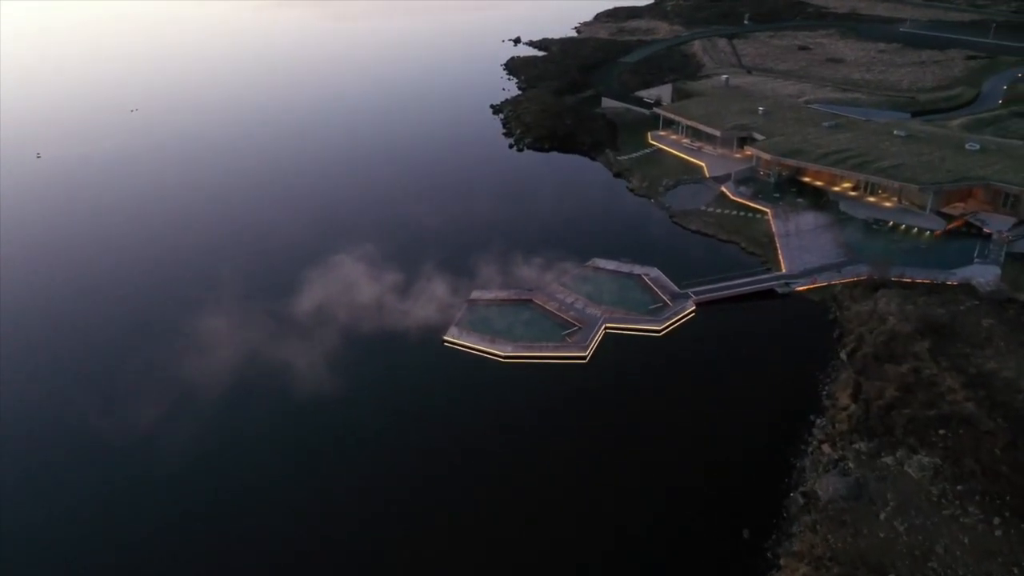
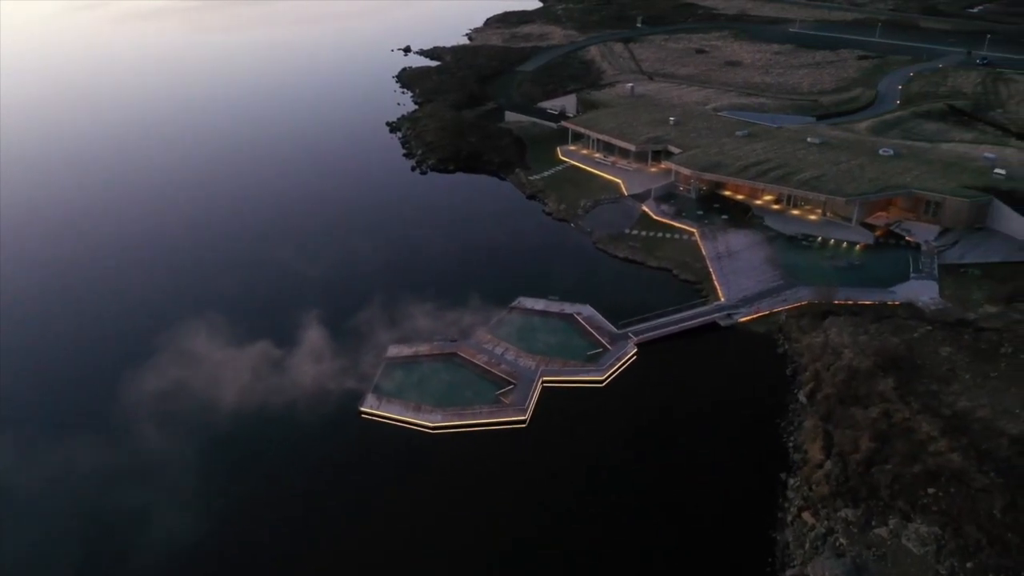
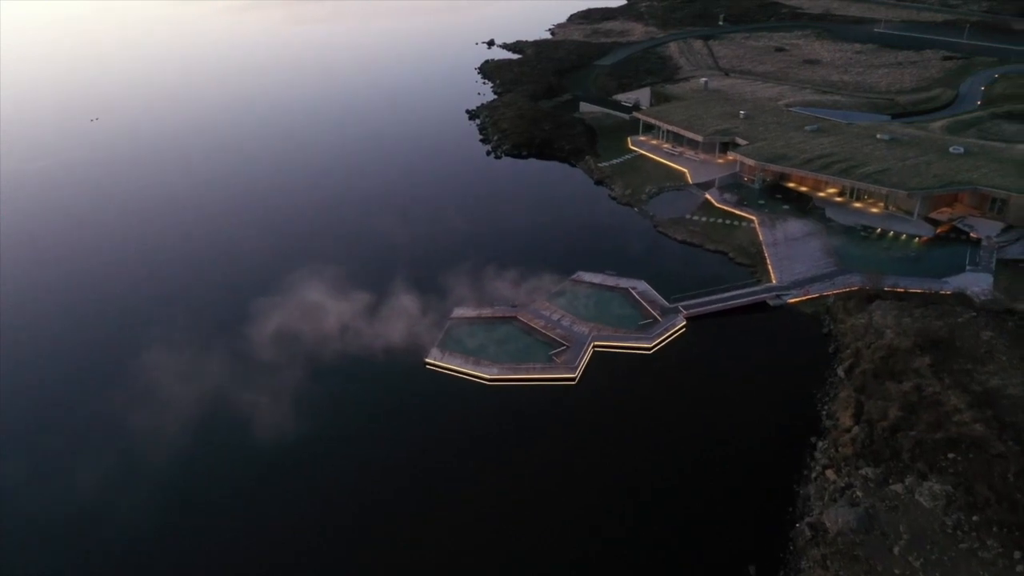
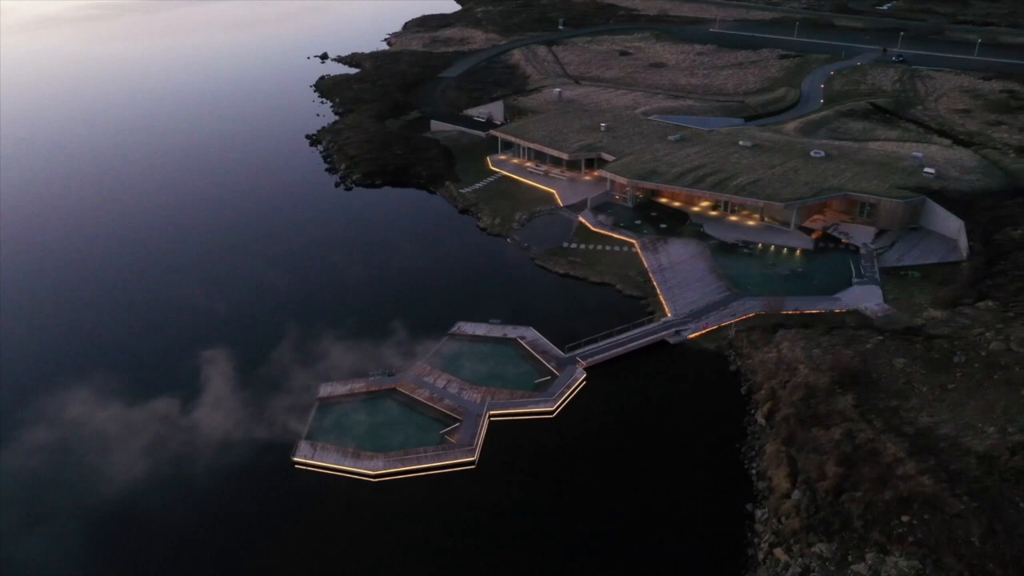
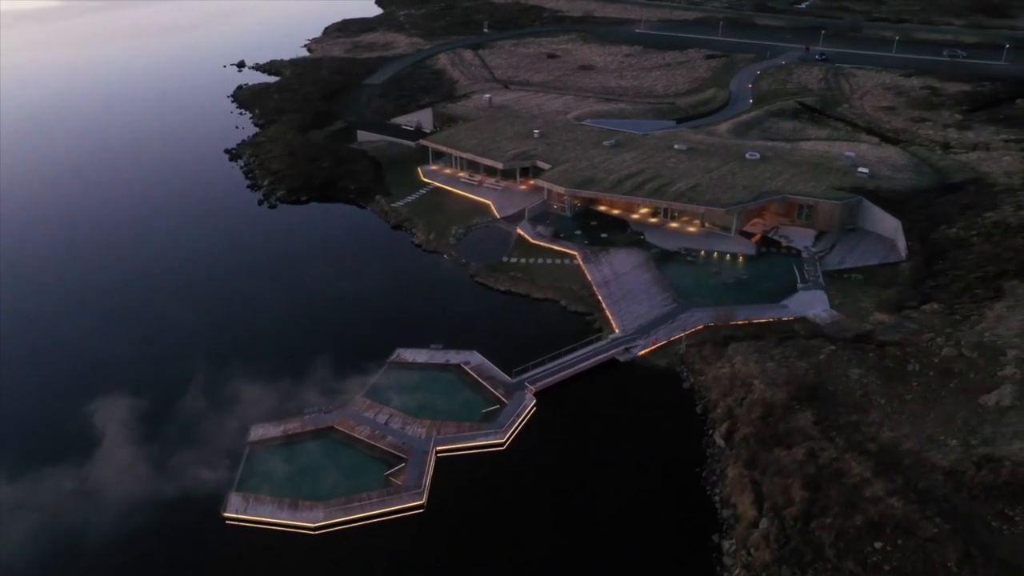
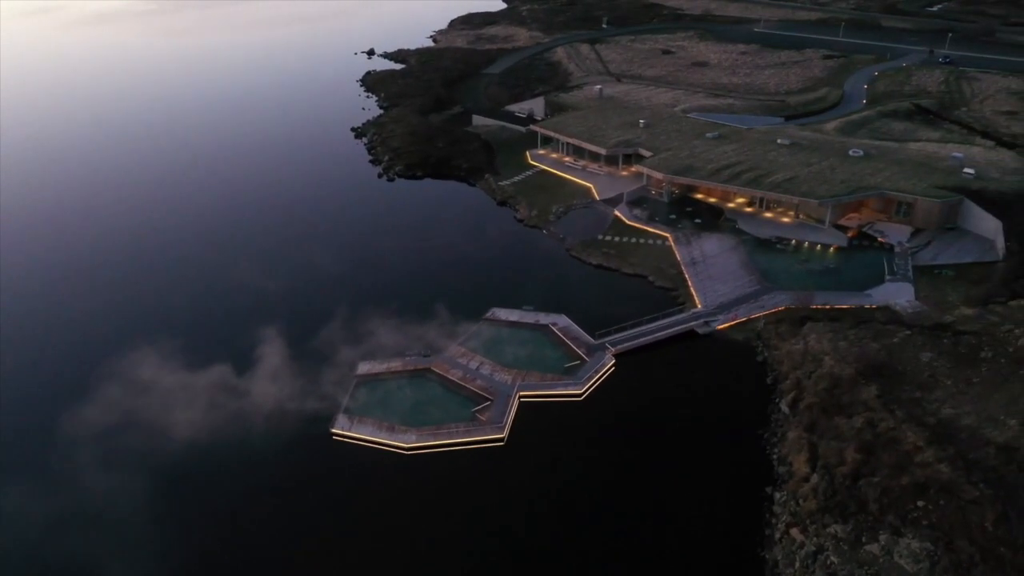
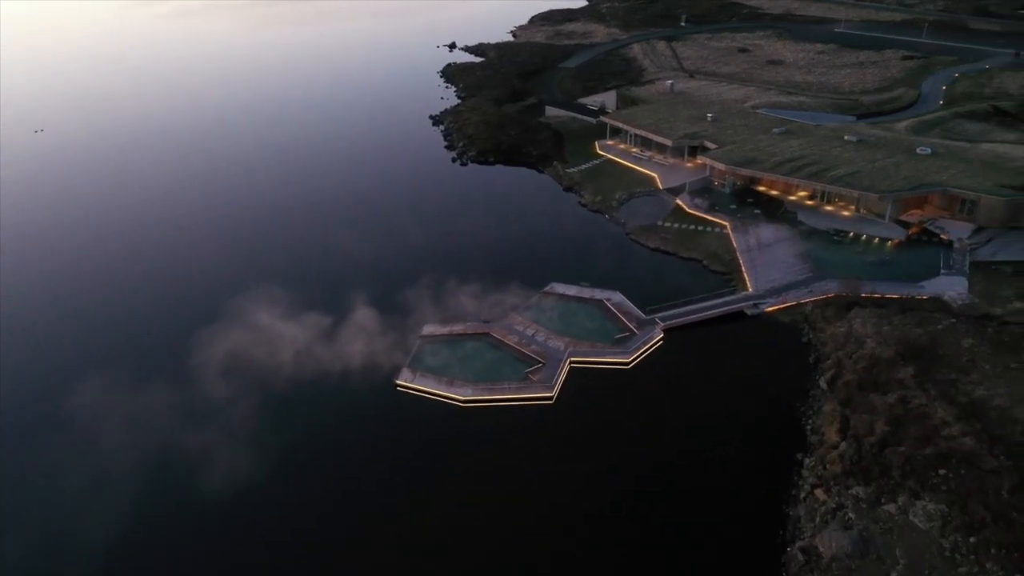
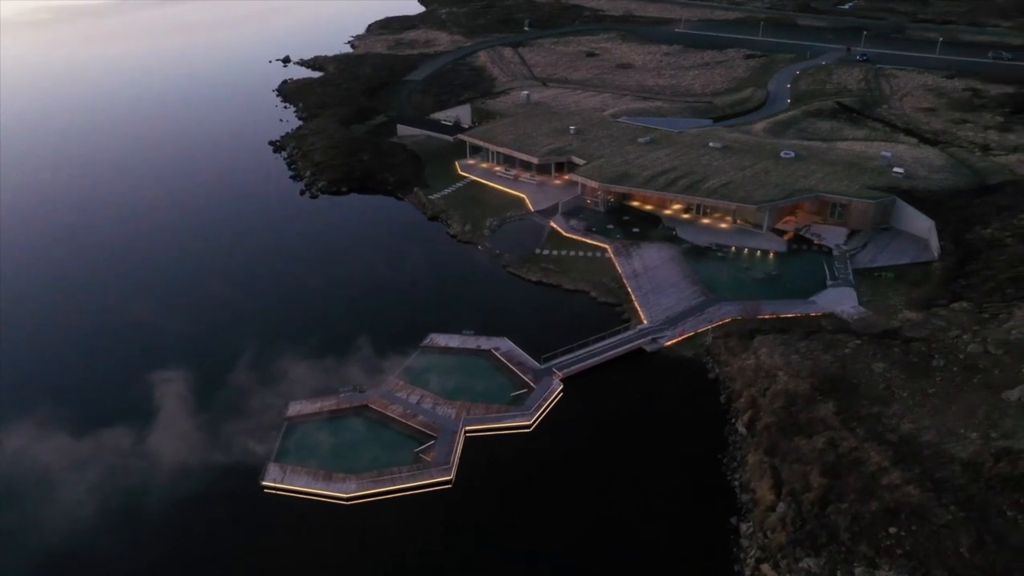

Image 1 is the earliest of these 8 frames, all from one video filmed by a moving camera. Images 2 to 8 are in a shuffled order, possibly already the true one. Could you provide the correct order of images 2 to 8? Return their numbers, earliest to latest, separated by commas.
3, 7, 2, 6, 4, 8, 5
